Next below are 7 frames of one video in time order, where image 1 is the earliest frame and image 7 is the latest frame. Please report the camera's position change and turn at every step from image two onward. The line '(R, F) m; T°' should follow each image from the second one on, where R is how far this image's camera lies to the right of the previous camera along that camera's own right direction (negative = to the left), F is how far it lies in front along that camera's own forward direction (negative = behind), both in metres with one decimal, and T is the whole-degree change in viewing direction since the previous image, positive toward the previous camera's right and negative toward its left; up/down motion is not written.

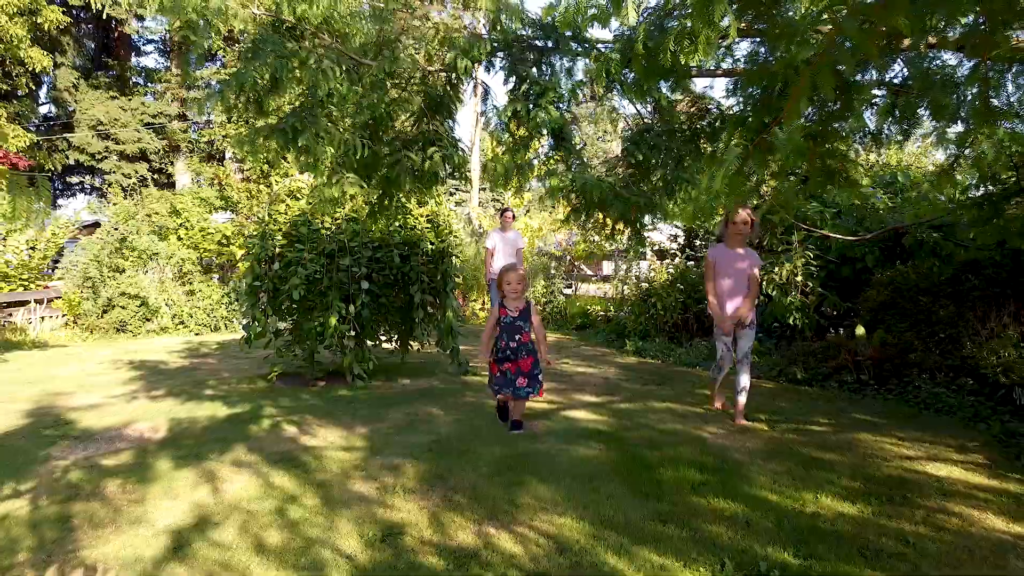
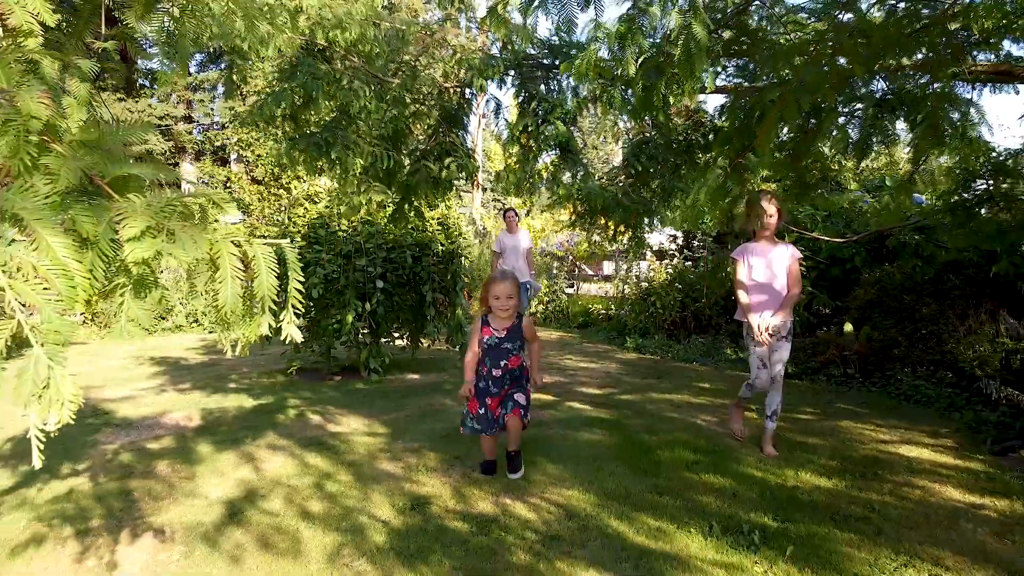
(-0.1, -0.3) m; 0°
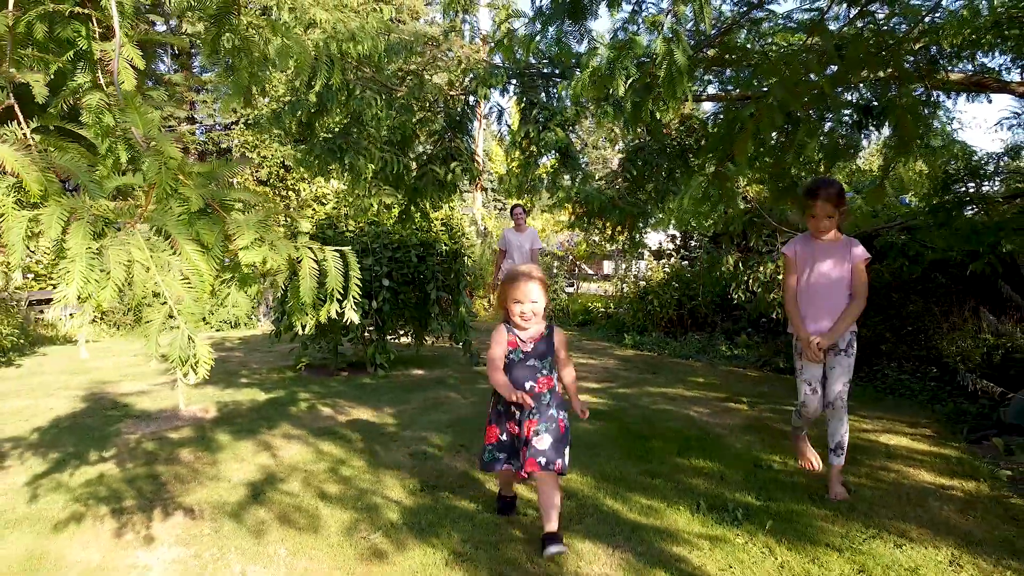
(0.0, -0.2) m; 0°
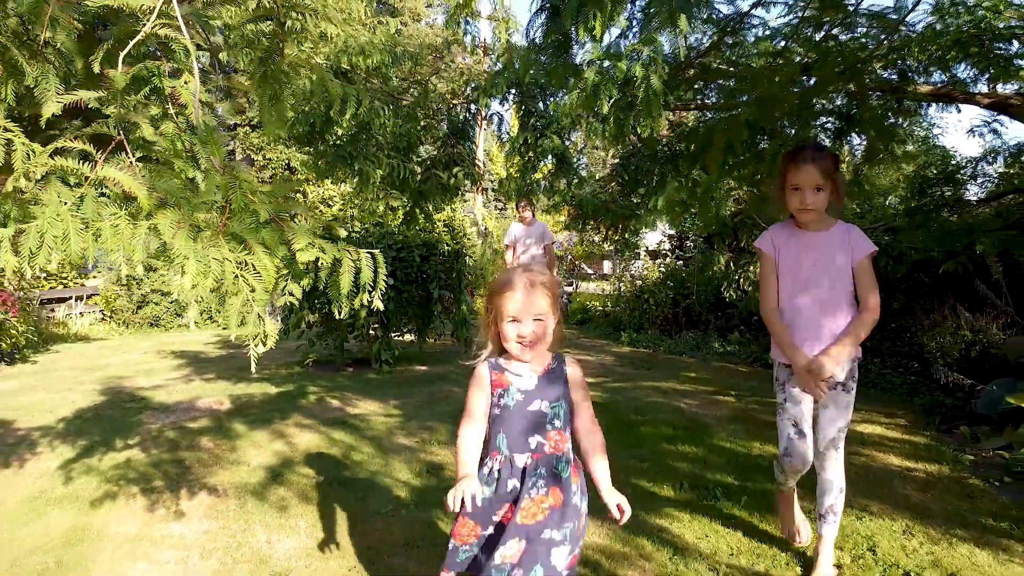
(0.0, -0.3) m; 0°
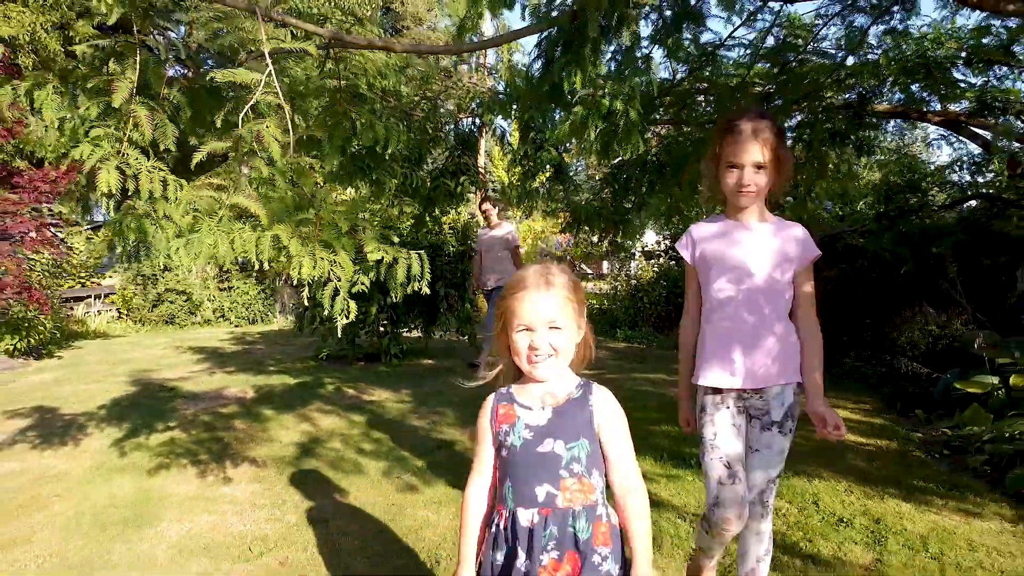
(0.0, -0.5) m; 0°
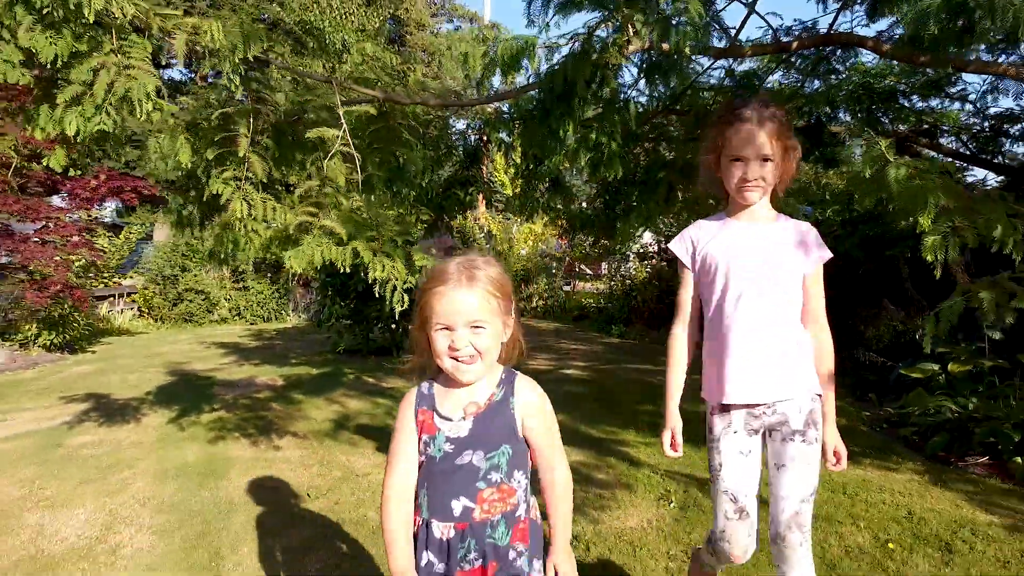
(0.0, -0.6) m; 0°
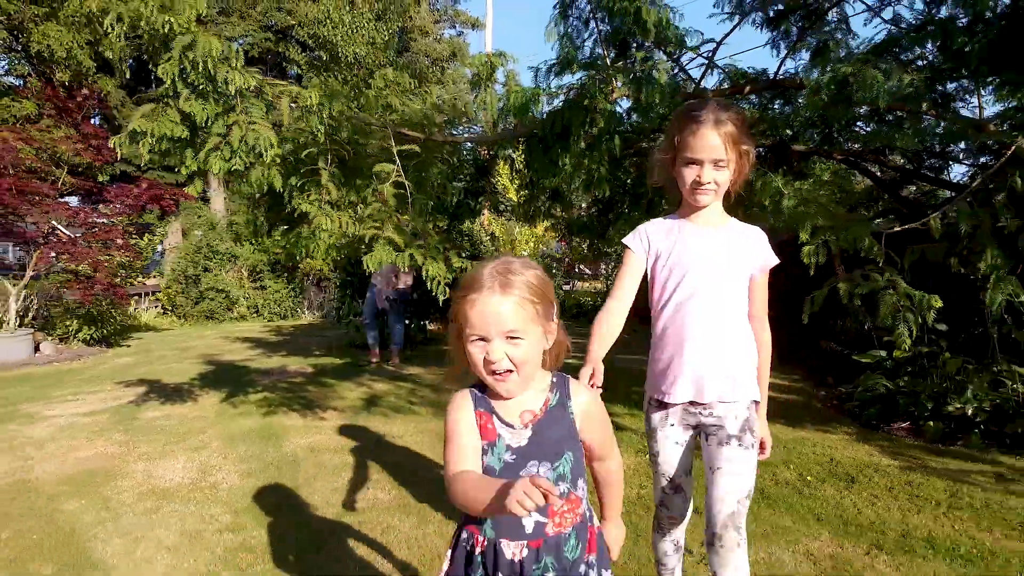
(0.0, -0.8) m; 0°
